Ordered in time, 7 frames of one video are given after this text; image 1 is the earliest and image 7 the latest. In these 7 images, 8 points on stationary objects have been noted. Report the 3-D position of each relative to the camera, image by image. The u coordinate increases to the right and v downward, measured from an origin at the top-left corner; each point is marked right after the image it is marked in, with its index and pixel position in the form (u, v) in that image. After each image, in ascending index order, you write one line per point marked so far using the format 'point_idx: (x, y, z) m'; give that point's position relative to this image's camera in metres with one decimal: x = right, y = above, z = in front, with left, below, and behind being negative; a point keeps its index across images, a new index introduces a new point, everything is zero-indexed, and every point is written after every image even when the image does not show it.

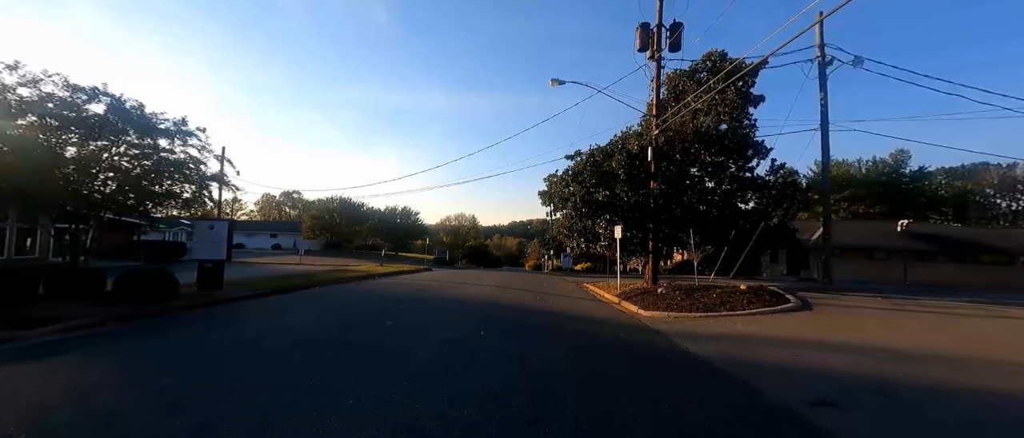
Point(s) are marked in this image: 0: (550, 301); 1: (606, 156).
0: (+1.4, -3.0, +12.4) m
1: (+4.9, +3.3, +17.8) m
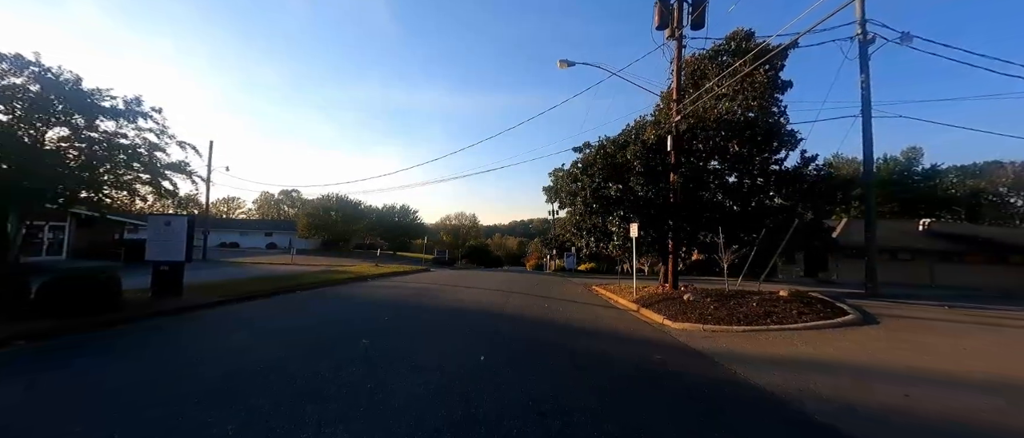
0: (+1.6, -2.9, +10.8) m
1: (+5.1, +3.5, +16.2) m
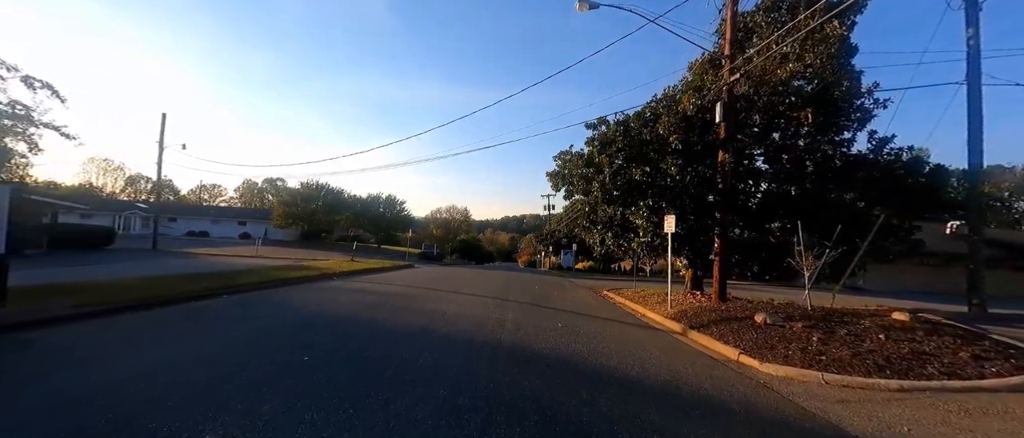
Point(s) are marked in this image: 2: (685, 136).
0: (+1.6, -2.5, +7.6) m
1: (+5.1, +3.8, +13.0) m
2: (+5.9, +2.8, +11.6) m
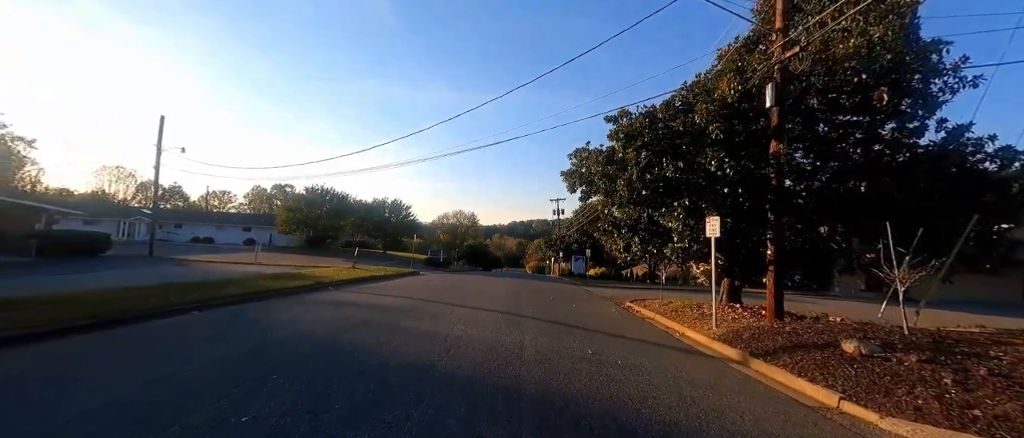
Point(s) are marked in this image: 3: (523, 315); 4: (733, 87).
0: (+1.9, -2.5, +6.0) m
1: (+5.6, +3.7, +11.5) m
2: (+6.3, +2.8, +10.0) m
3: (+0.3, -2.8, +9.7) m
4: (+6.6, +4.0, +10.1) m
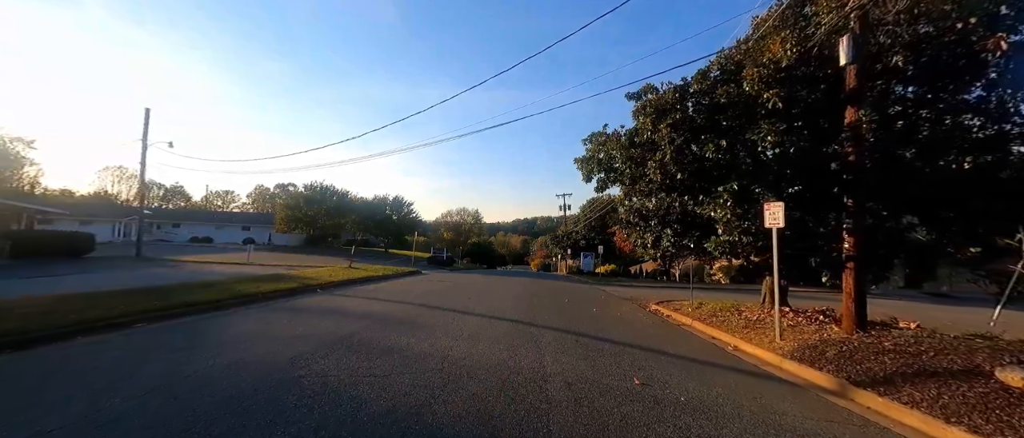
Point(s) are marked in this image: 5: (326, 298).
0: (+2.2, -2.3, +4.3) m
1: (+5.8, +4.0, +9.7) m
2: (+6.6, +3.1, +8.2) m
3: (+0.6, -2.5, +8.0) m
4: (+6.9, +4.3, +8.4) m
5: (-6.6, -2.8, +11.8) m
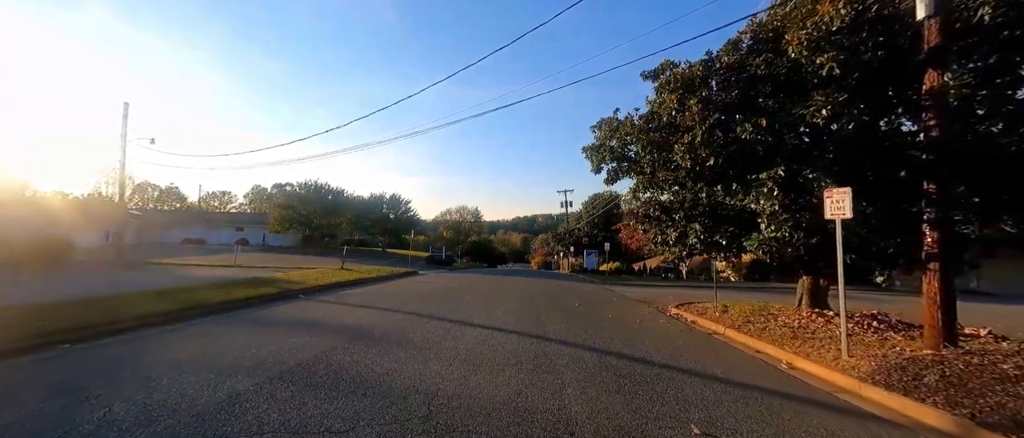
0: (+2.3, -2.2, +3.0) m
1: (+5.9, +4.2, +8.4) m
2: (+6.7, +3.3, +6.9) m
3: (+0.8, -2.4, +6.7) m
4: (+7.0, +4.5, +7.0) m
5: (-6.5, -2.7, +10.5) m
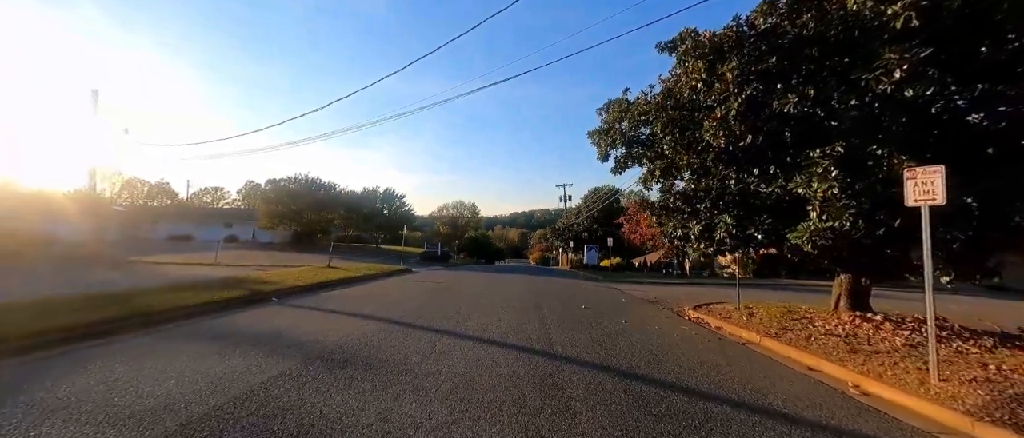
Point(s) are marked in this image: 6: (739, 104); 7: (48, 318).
0: (+2.3, -2.0, +1.8) m
1: (+5.8, +4.4, +7.1) m
2: (+6.6, +3.5, +5.6) m
3: (+0.8, -2.2, +5.5) m
4: (+6.9, +4.7, +5.7) m
5: (-6.5, -2.5, +9.2) m
6: (+4.6, +2.3, +6.9) m
7: (-10.8, -2.5, +7.5) m
